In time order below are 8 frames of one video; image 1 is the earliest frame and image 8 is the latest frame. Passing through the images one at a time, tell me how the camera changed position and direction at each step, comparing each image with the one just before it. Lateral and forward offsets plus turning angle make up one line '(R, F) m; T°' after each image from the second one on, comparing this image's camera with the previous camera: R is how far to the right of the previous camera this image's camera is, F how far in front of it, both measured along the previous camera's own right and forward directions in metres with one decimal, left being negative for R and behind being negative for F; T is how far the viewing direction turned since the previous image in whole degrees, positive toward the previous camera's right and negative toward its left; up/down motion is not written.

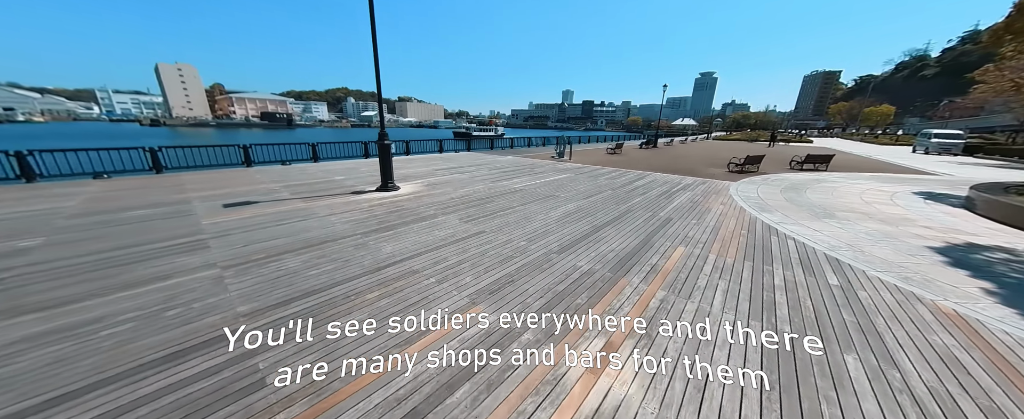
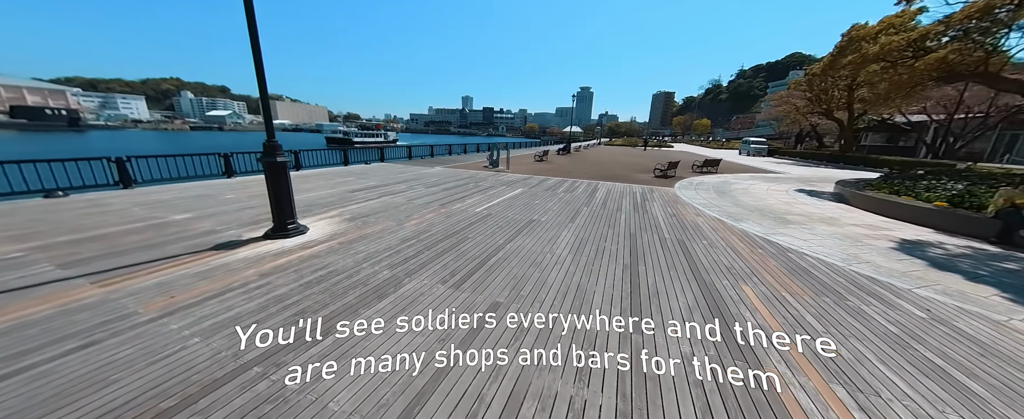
(-1.2, +1.8) m; +18°
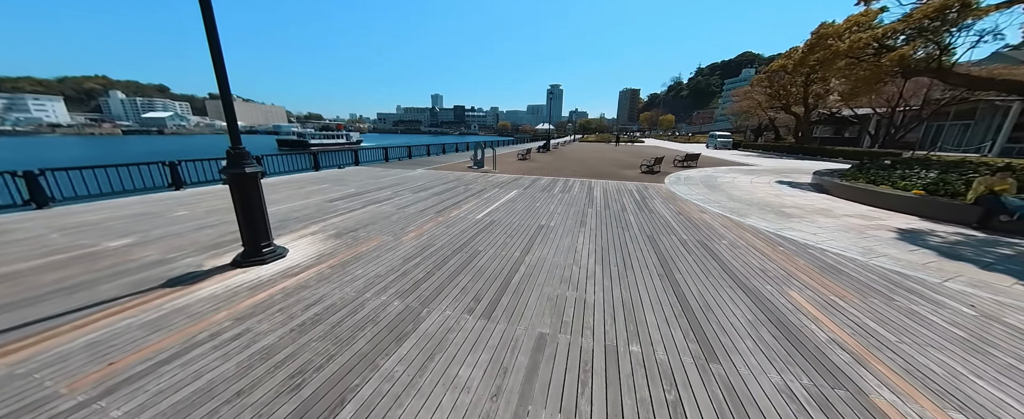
(-0.6, +0.5) m; +5°
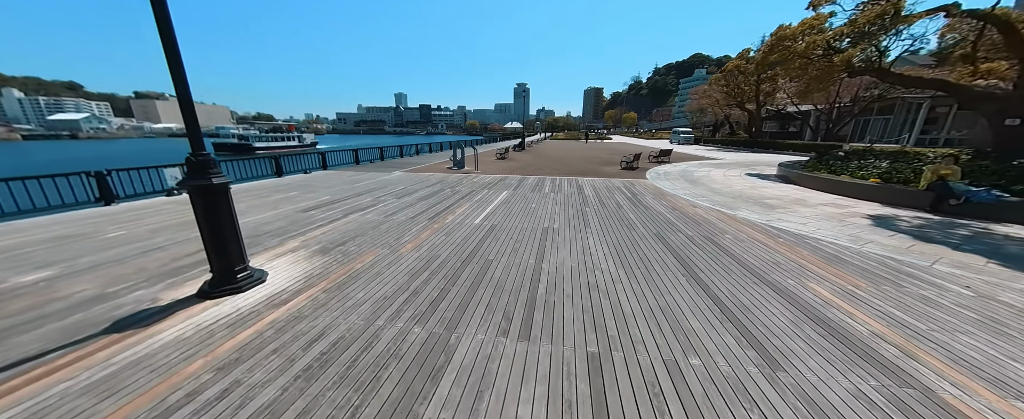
(-0.6, +0.3) m; +6°
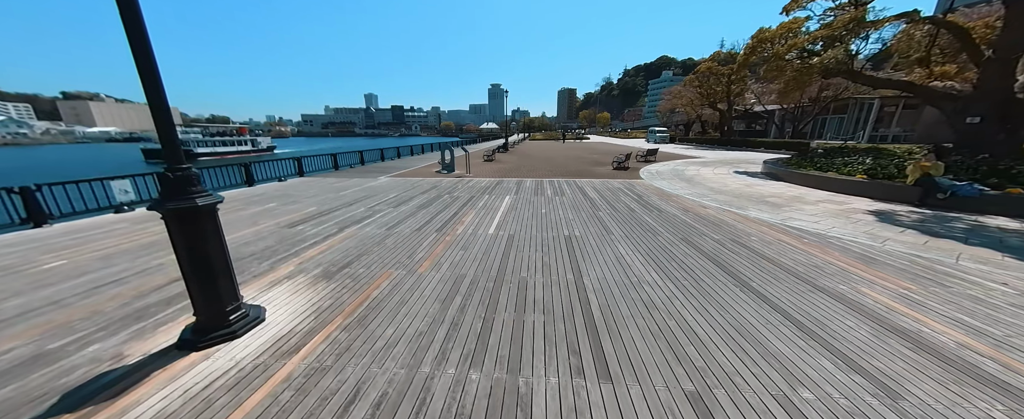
(-0.7, +0.4) m; +4°
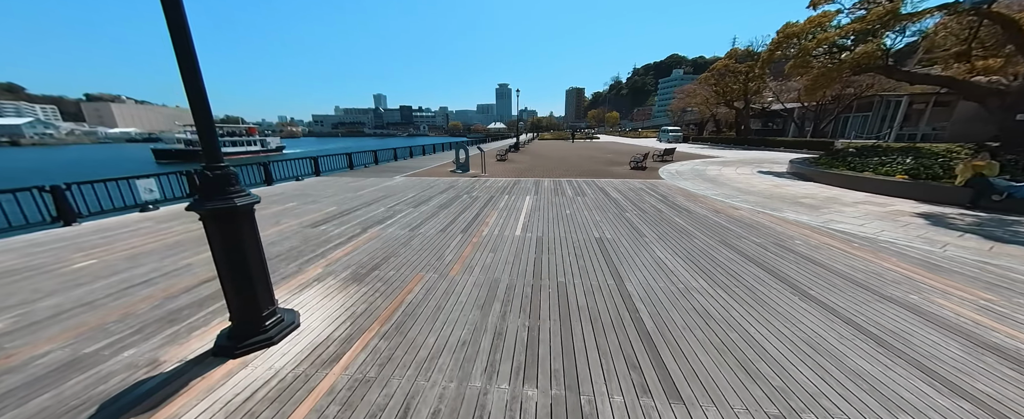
(-0.4, +0.2) m; -1°
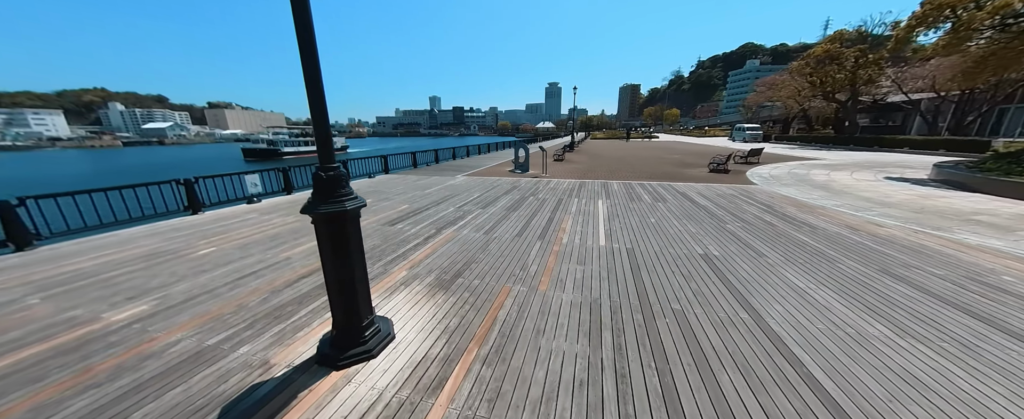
(-0.6, +0.4) m; -9°
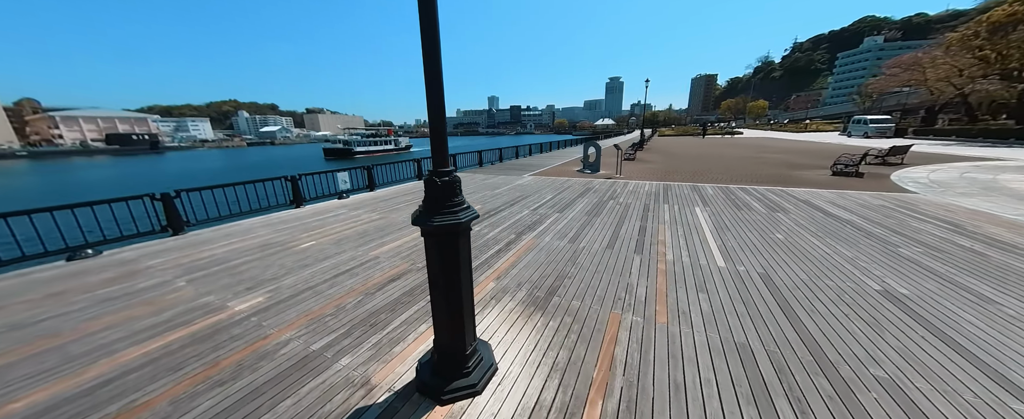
(-0.6, +0.4) m; -11°
